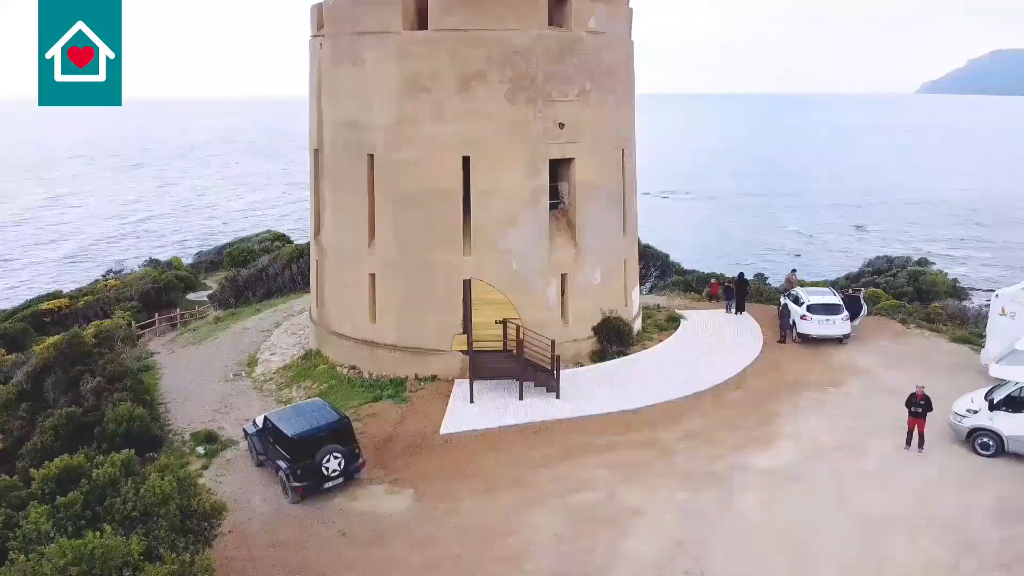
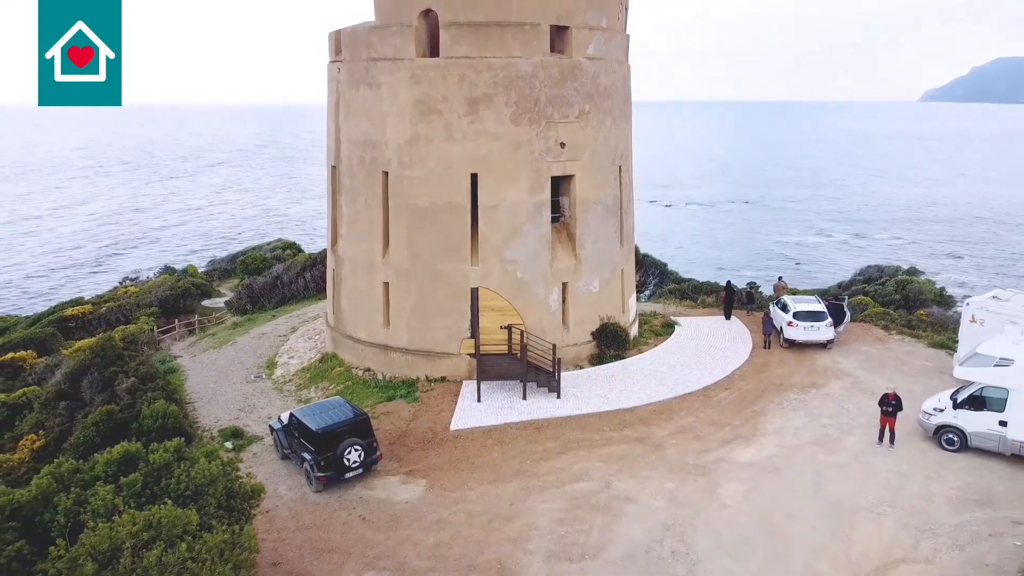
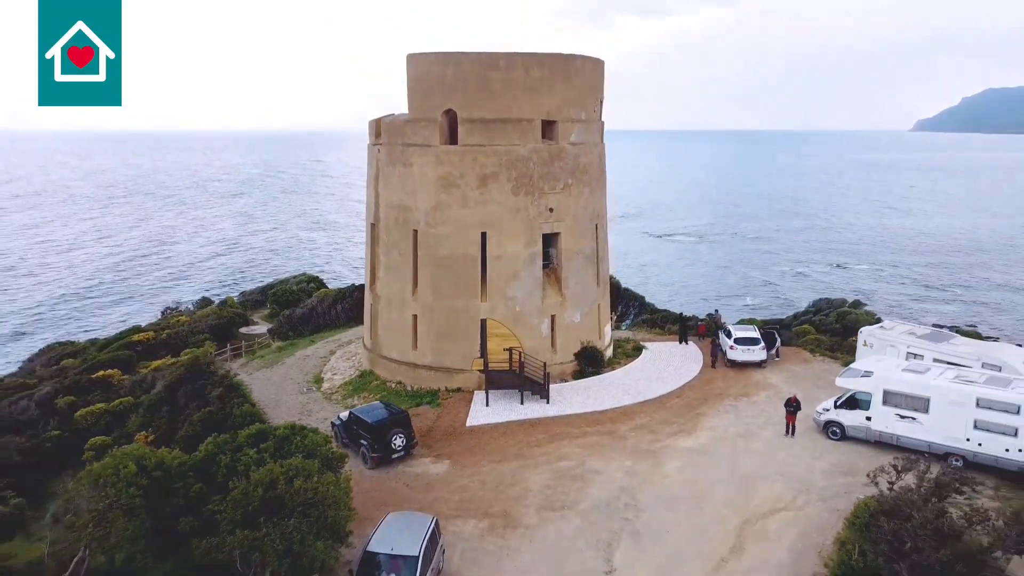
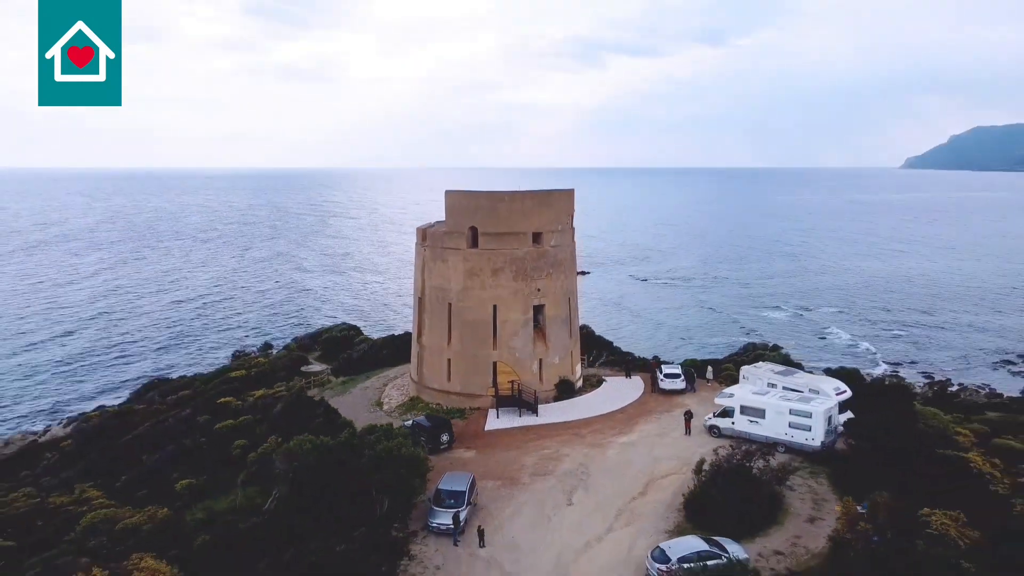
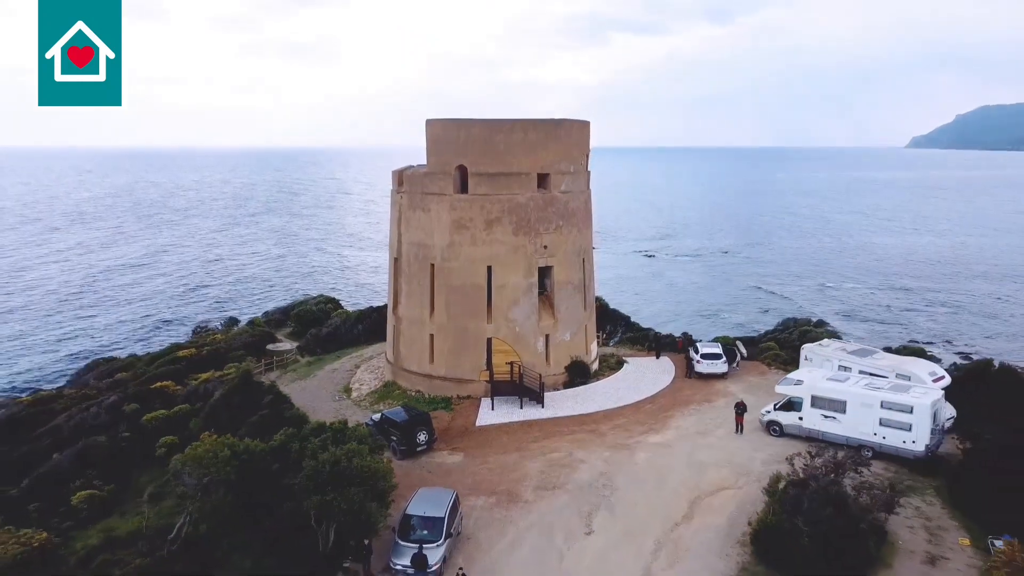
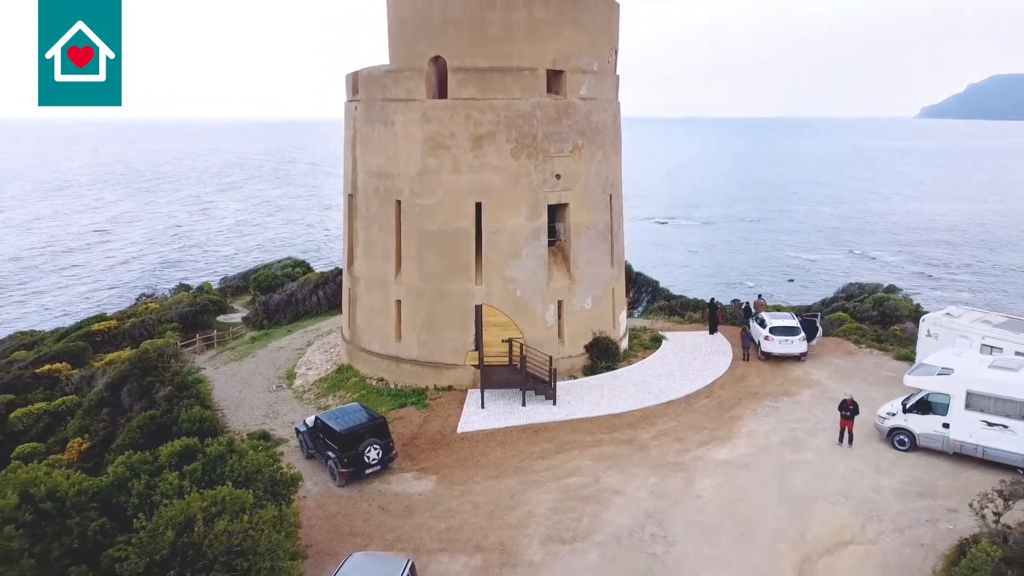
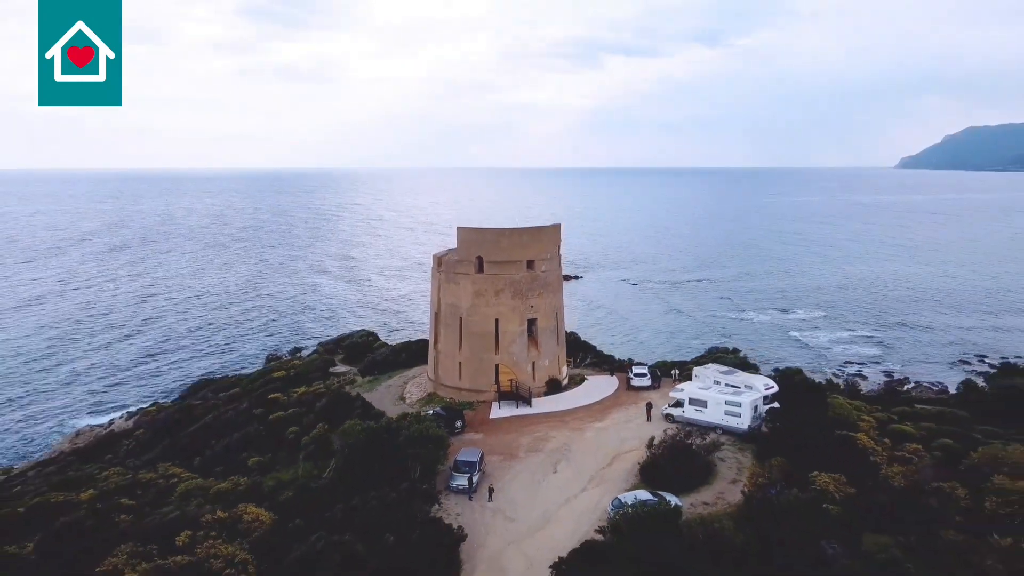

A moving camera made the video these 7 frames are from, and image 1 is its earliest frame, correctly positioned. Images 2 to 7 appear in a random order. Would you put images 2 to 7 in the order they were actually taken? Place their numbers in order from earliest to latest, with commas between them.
2, 6, 3, 5, 4, 7
